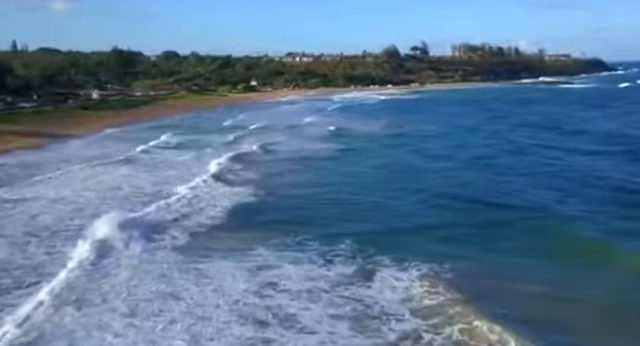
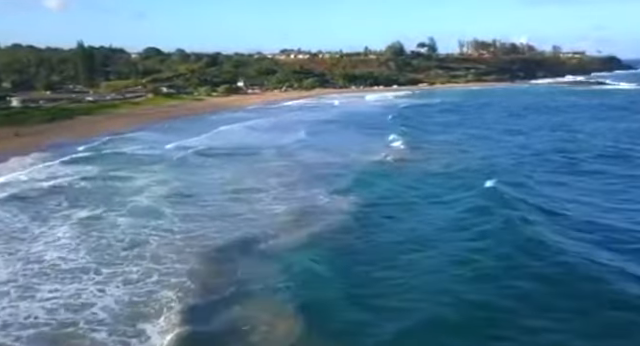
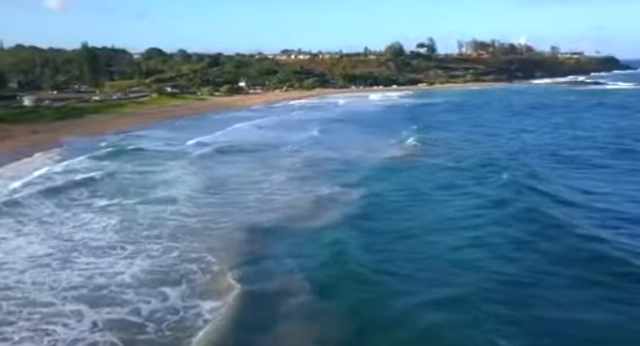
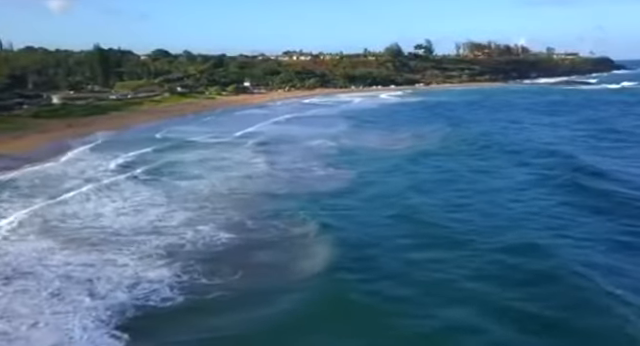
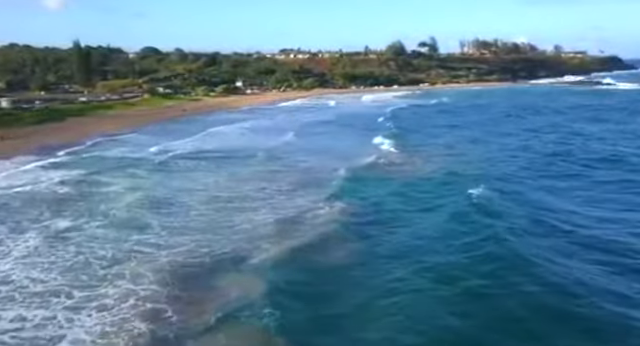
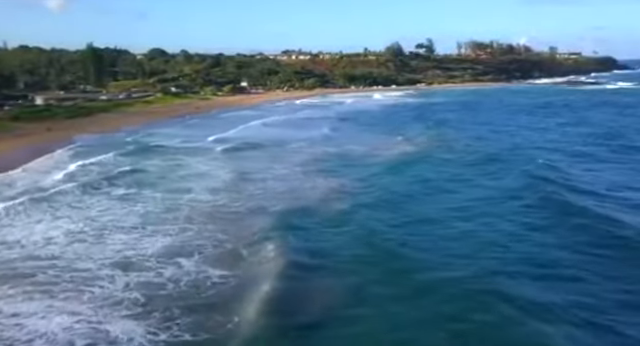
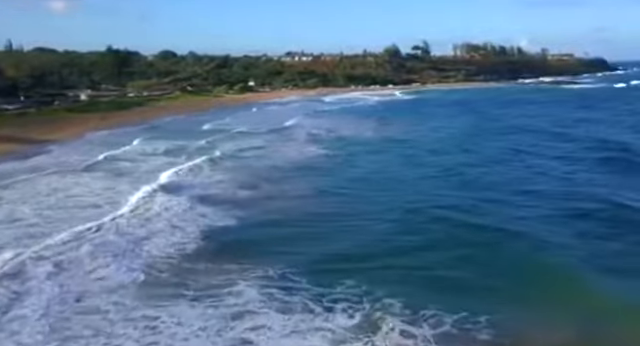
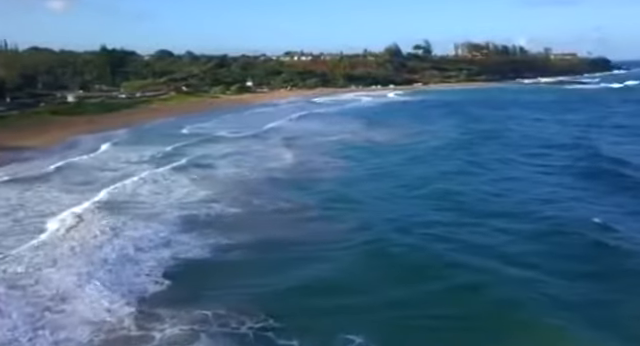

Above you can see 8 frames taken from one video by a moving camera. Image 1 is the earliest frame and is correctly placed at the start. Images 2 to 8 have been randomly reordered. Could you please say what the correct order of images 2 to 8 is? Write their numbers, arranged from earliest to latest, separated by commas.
7, 8, 4, 6, 3, 2, 5
